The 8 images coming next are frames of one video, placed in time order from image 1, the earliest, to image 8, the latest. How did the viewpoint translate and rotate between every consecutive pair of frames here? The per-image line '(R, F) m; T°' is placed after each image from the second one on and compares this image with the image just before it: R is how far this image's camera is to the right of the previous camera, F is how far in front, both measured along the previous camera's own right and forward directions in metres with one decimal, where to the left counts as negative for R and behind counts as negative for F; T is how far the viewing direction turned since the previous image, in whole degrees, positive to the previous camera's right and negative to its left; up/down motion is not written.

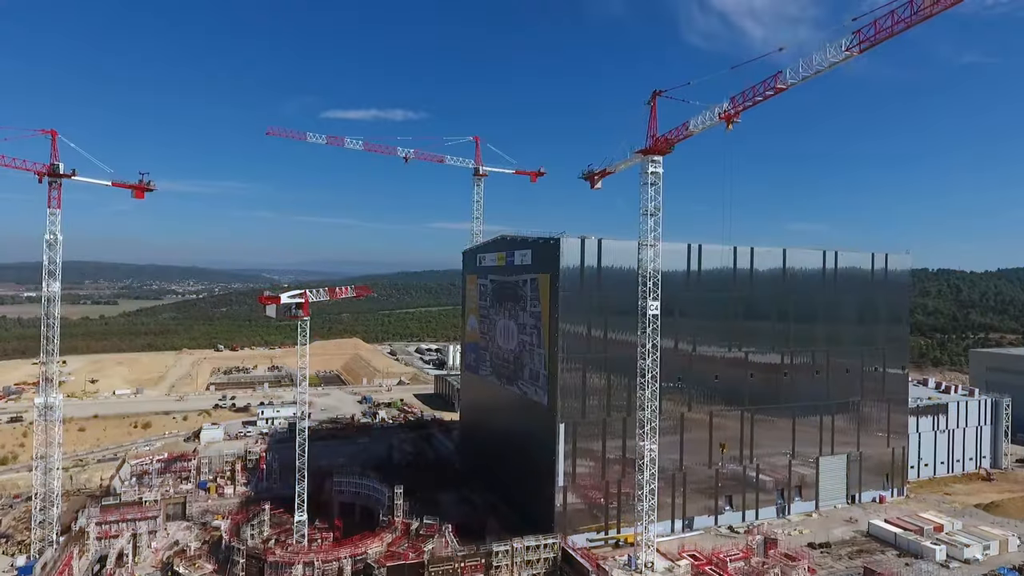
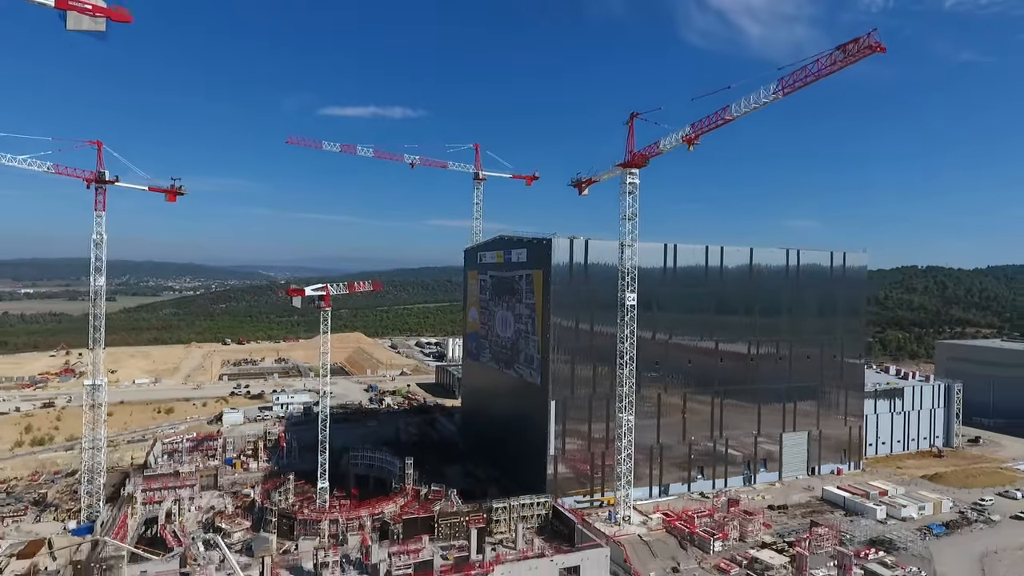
(-0.1, -3.2) m; 0°
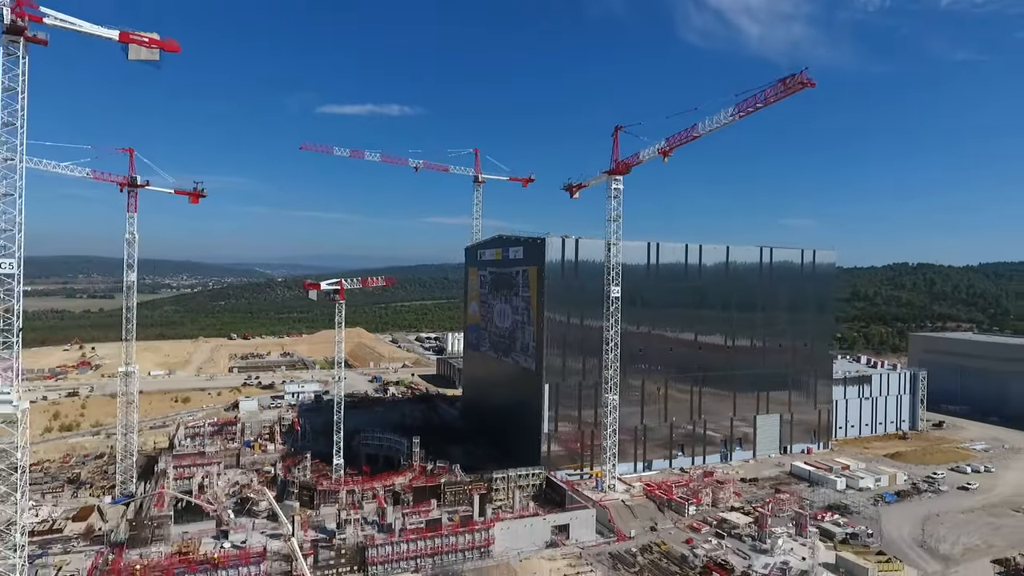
(0.0, -2.8) m; 0°
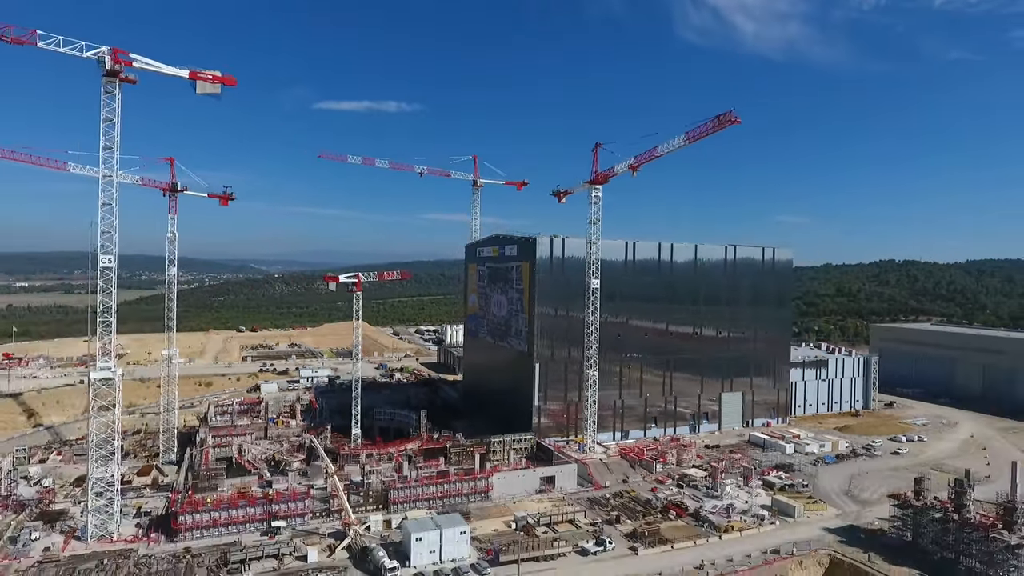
(0.0, -4.5) m; 0°
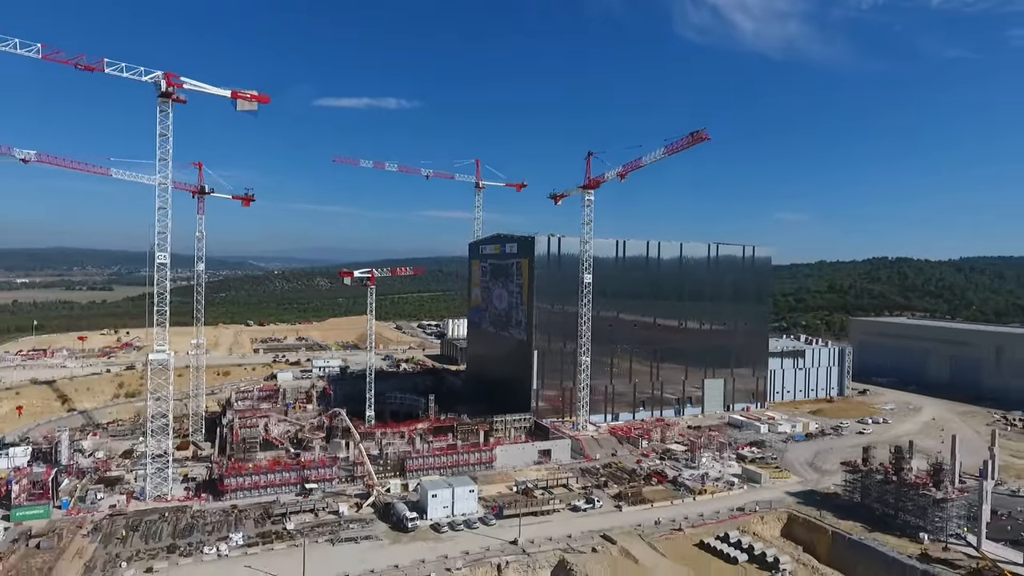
(-0.2, -3.3) m; 0°
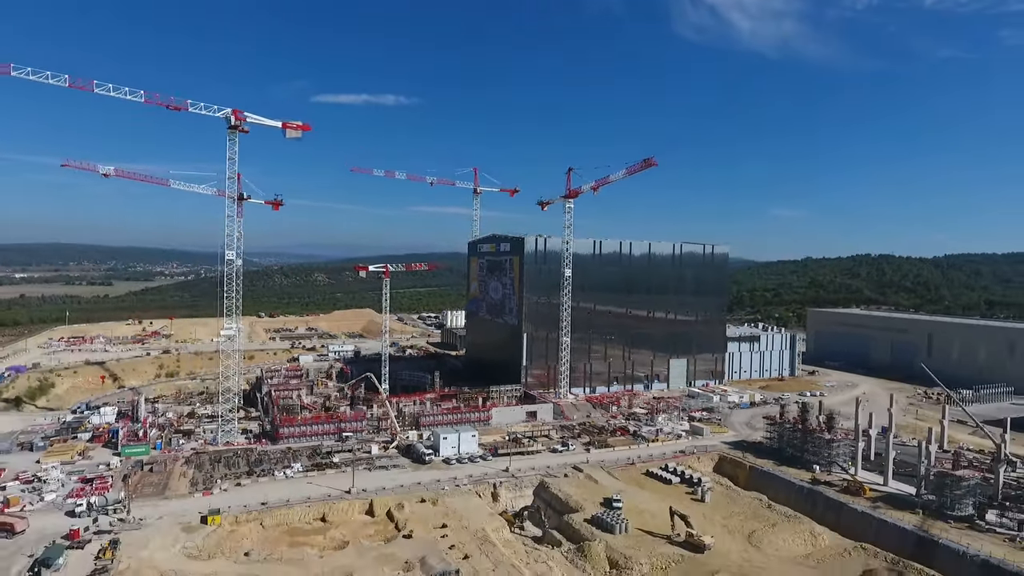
(+0.1, -6.9) m; 0°
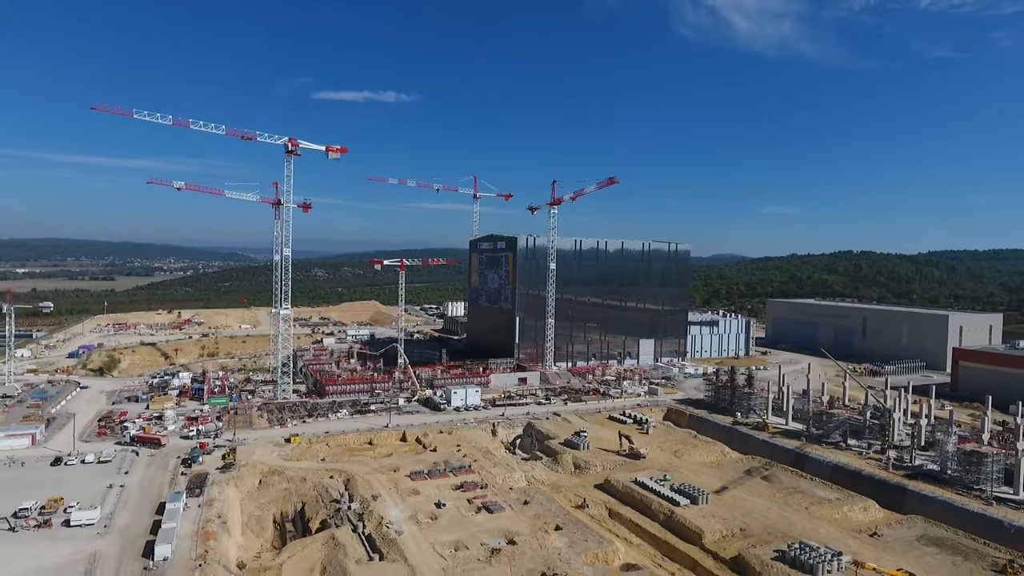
(0.0, -8.9) m; 0°
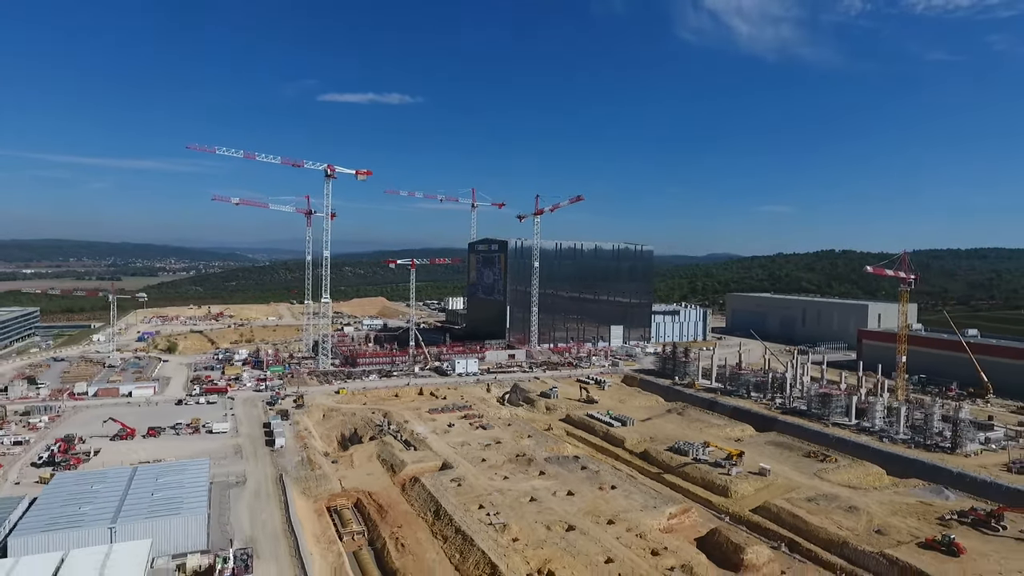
(+0.6, -11.2) m; 0°
